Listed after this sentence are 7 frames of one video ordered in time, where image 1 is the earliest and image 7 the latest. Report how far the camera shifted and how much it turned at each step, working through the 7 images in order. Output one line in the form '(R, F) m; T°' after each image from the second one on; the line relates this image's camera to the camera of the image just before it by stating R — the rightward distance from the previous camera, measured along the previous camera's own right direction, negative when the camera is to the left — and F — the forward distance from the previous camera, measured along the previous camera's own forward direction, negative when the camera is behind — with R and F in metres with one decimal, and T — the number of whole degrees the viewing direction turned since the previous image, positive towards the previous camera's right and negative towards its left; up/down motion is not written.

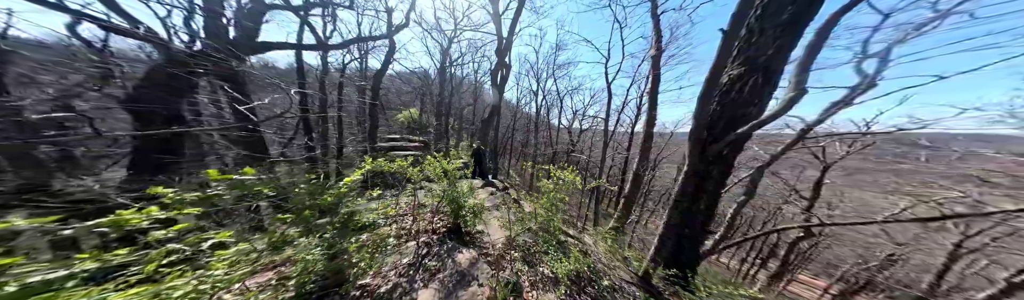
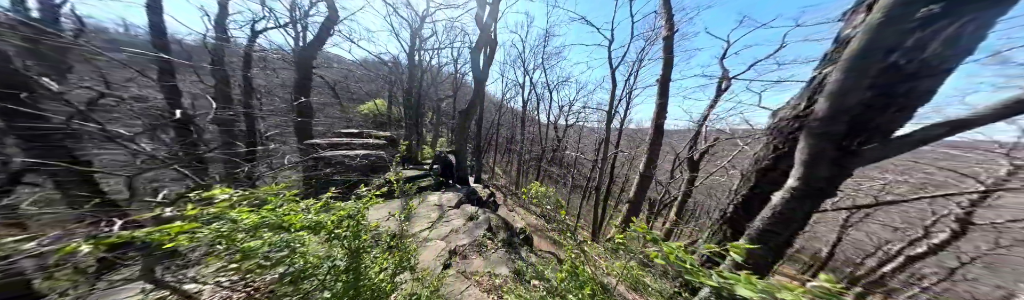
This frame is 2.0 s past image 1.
(-0.1, +1.1) m; +6°
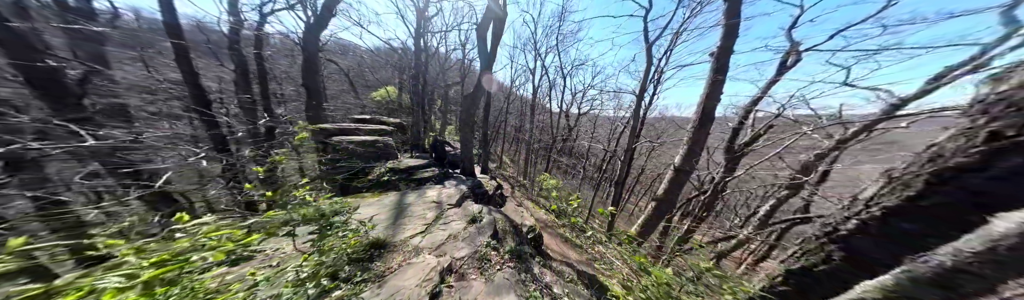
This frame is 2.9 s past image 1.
(0.0, +0.4) m; -3°
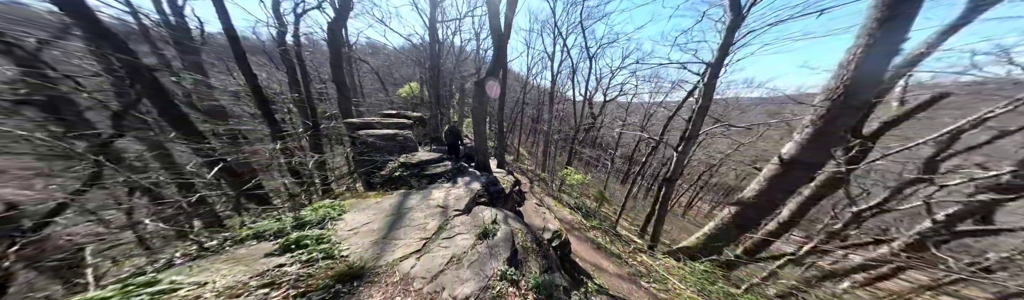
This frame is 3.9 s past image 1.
(0.0, +0.5) m; -6°
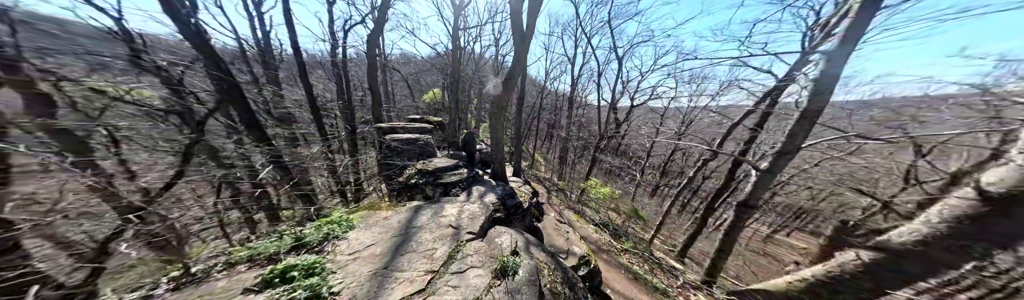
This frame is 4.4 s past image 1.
(-0.1, +0.3) m; -6°
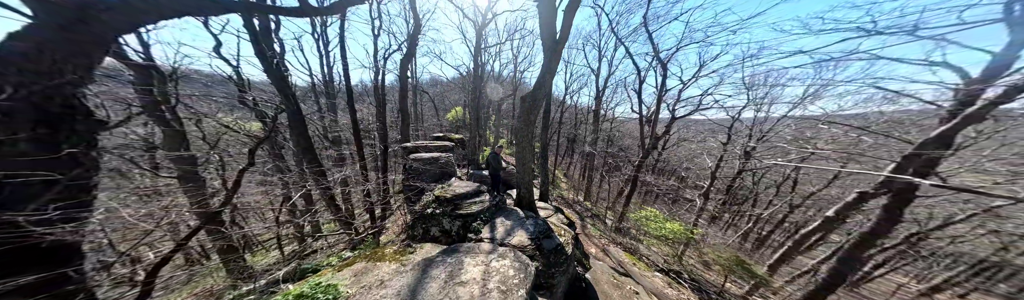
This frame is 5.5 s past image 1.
(-0.2, +0.6) m; -7°
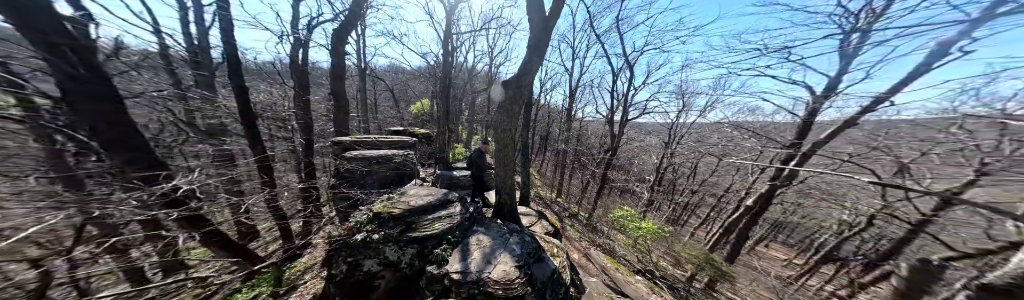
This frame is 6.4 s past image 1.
(-0.1, +0.7) m; +10°
